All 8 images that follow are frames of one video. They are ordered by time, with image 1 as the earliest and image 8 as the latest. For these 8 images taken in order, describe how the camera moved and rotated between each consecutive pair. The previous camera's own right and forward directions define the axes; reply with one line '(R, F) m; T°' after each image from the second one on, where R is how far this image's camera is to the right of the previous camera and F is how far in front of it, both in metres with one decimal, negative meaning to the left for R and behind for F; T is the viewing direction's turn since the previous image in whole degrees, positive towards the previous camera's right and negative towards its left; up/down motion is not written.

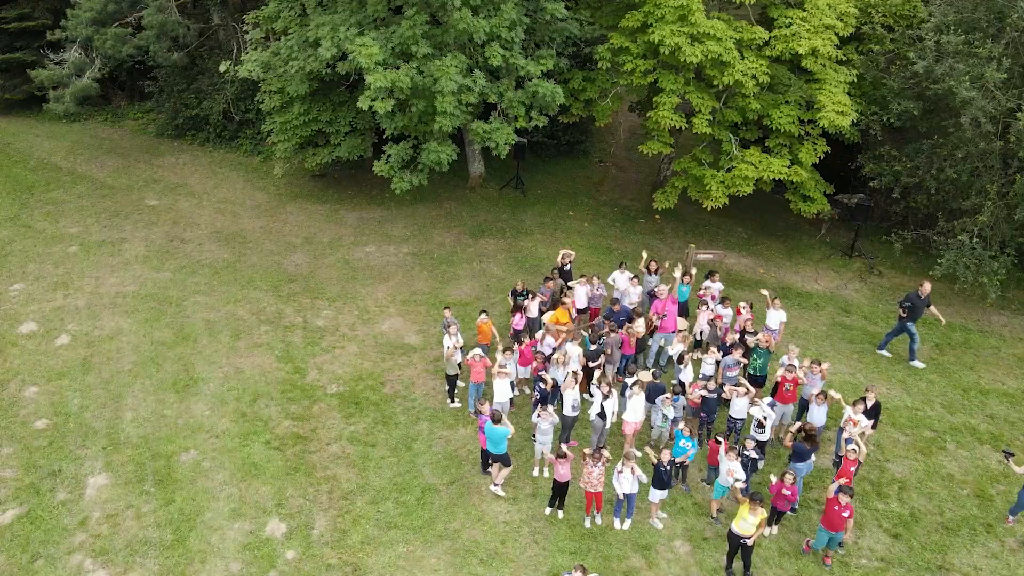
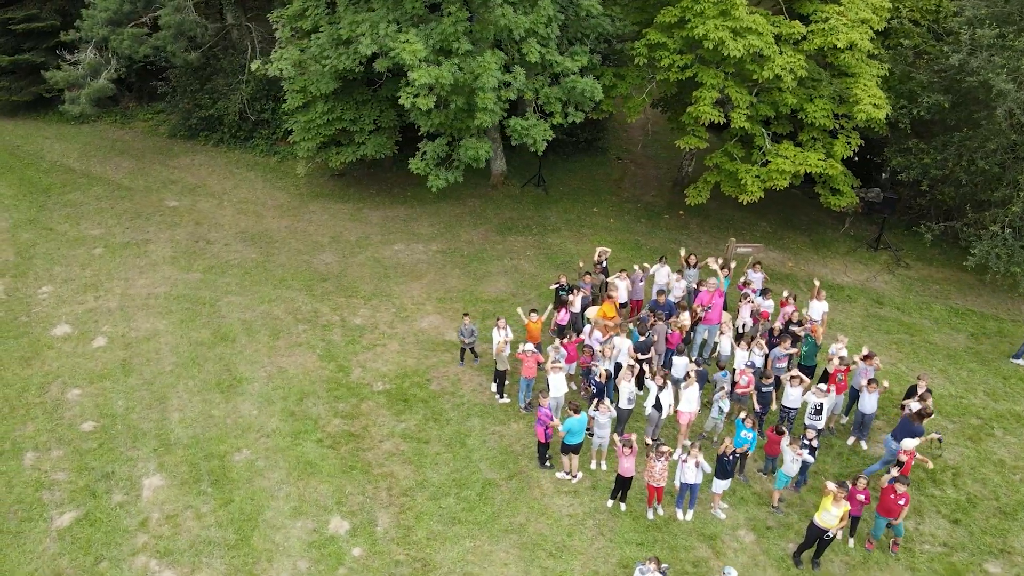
(-1.0, 0.0) m; +1°
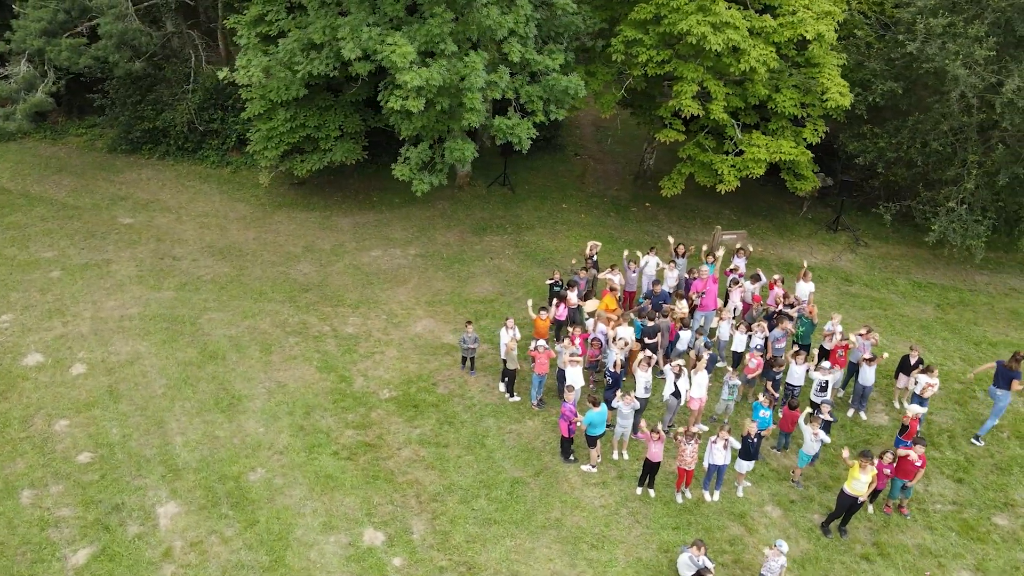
(-1.3, 0.0) m; +6°
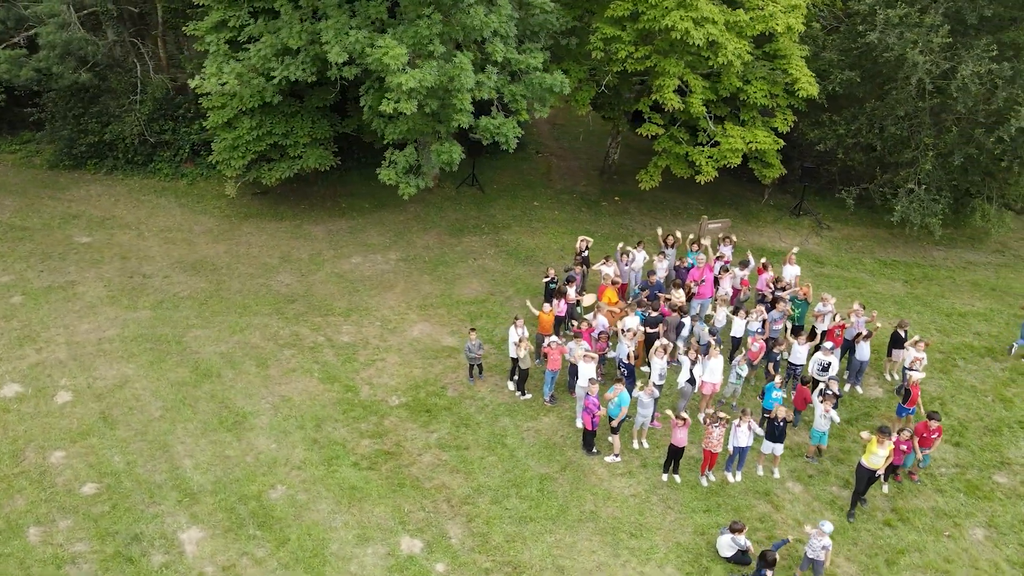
(-1.3, 0.0) m; +6°
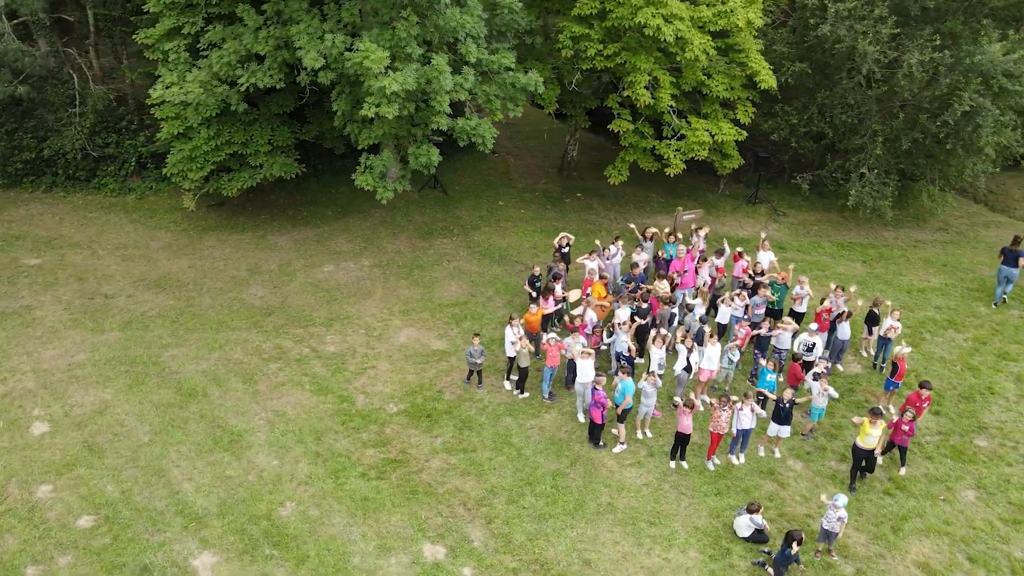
(-1.0, 0.0) m; +5°
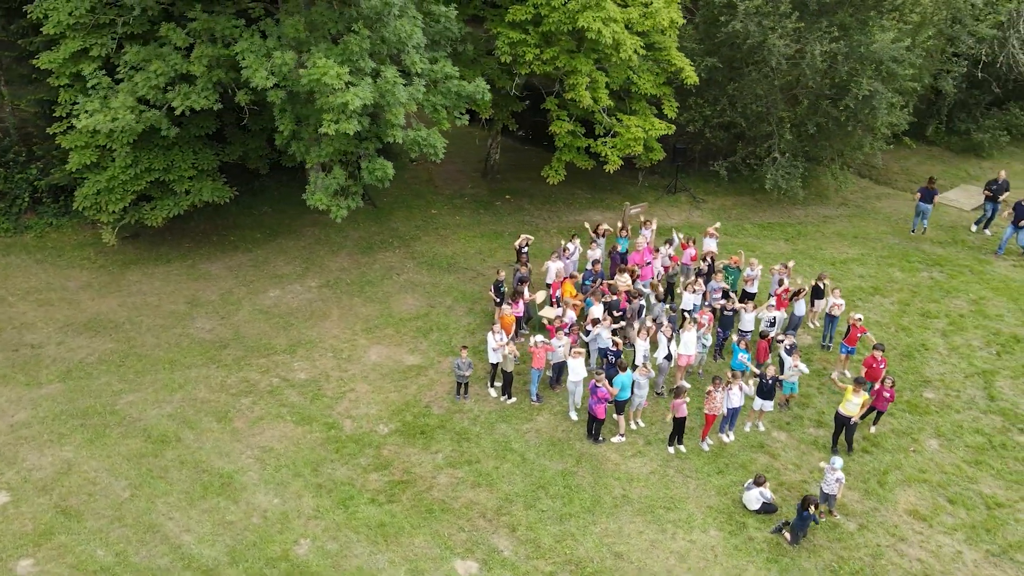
(-1.7, +0.1) m; +9°
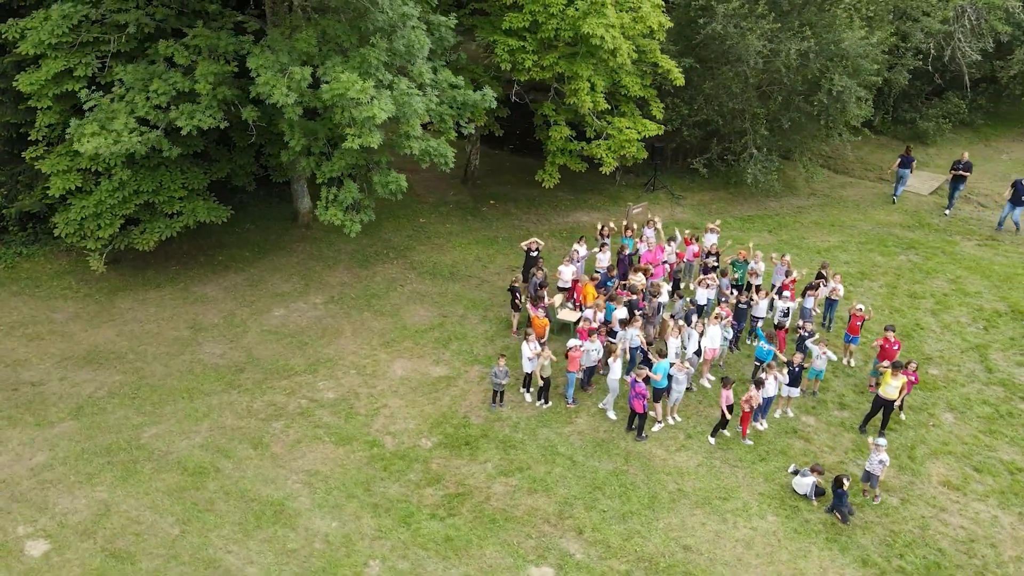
(-1.7, 0.0) m; +6°
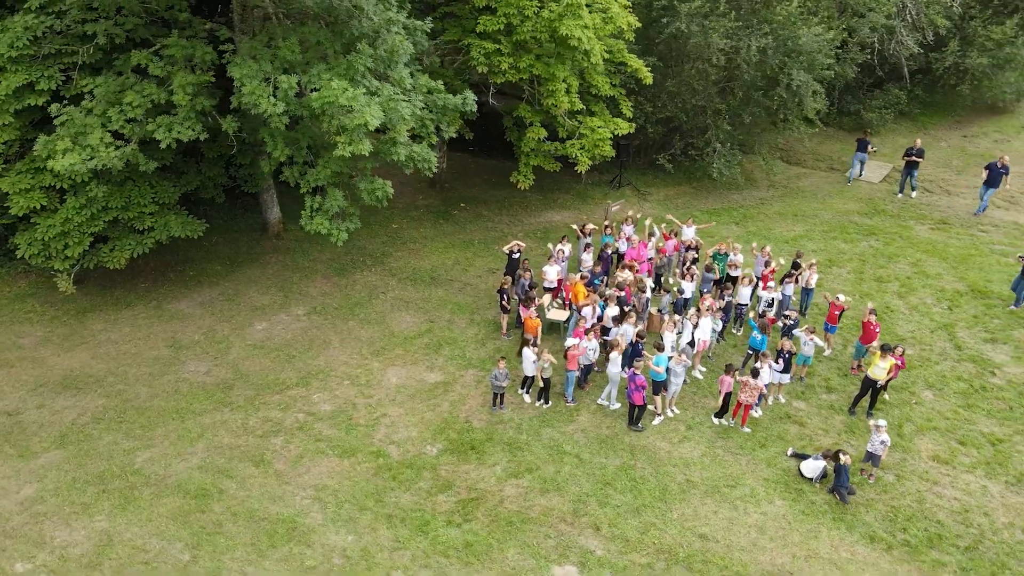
(-0.9, 0.0) m; +5°
